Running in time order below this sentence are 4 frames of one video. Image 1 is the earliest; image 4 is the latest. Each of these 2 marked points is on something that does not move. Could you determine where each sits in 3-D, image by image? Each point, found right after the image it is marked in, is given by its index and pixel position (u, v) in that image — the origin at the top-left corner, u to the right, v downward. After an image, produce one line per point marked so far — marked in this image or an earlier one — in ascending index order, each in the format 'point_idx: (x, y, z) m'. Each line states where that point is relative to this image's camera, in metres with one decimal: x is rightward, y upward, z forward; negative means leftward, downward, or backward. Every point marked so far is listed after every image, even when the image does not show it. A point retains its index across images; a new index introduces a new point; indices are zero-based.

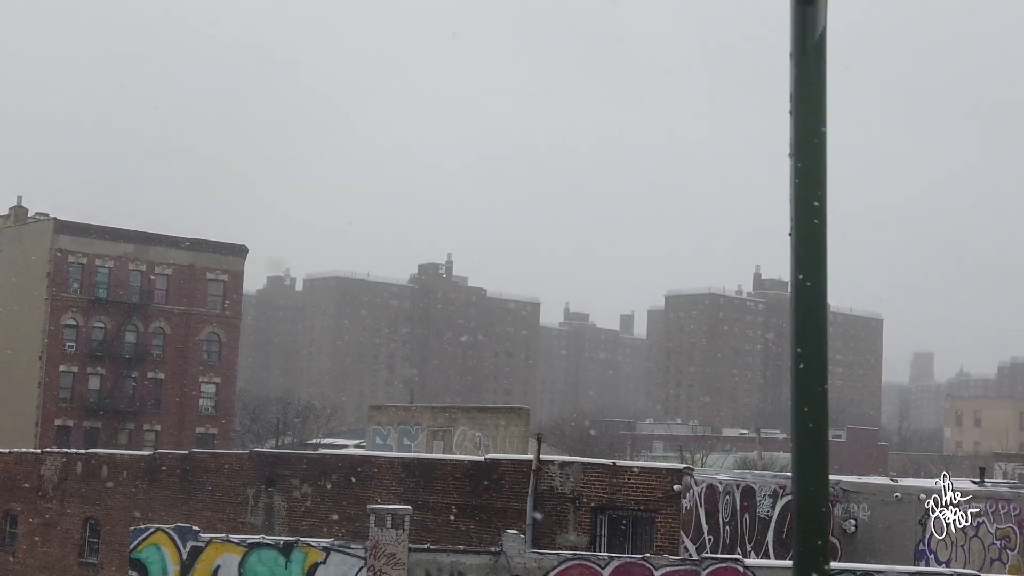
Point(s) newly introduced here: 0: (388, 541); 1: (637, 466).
0: (-1.8, -3.6, +15.2) m
1: (+2.1, -2.9, +17.0) m
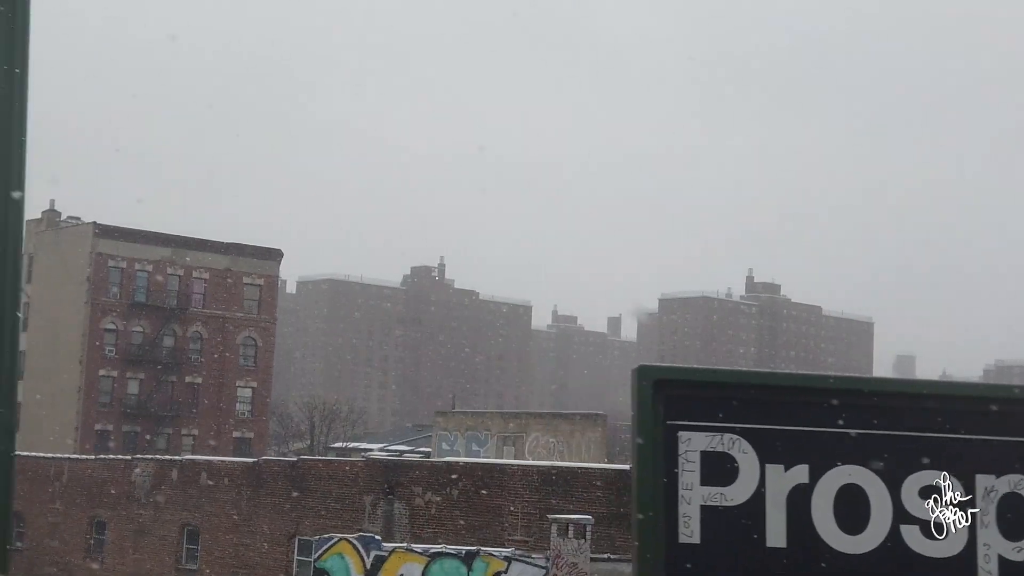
0: (+0.8, -3.8, +15.3) m
1: (+4.8, -3.1, +17.2) m
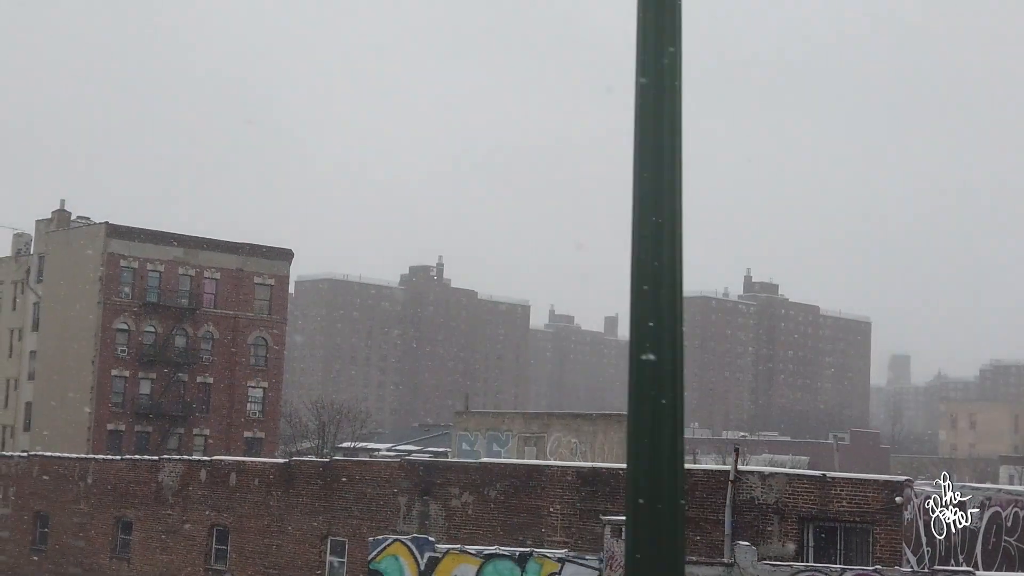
0: (+1.6, -3.8, +15.3) m
1: (+5.5, -3.1, +17.2) m
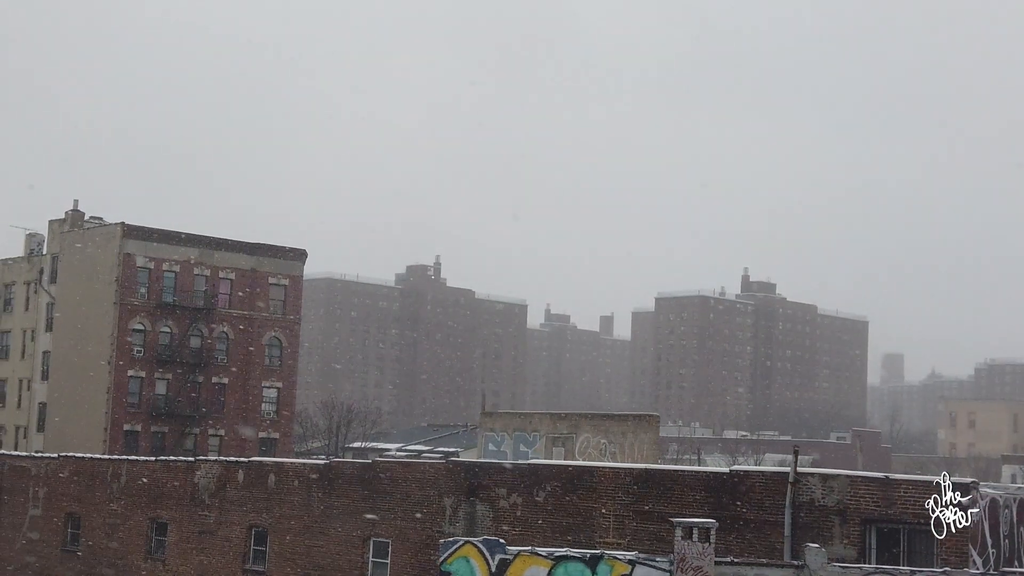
0: (+2.7, -3.9, +15.3) m
1: (+6.6, -3.1, +17.2) m
